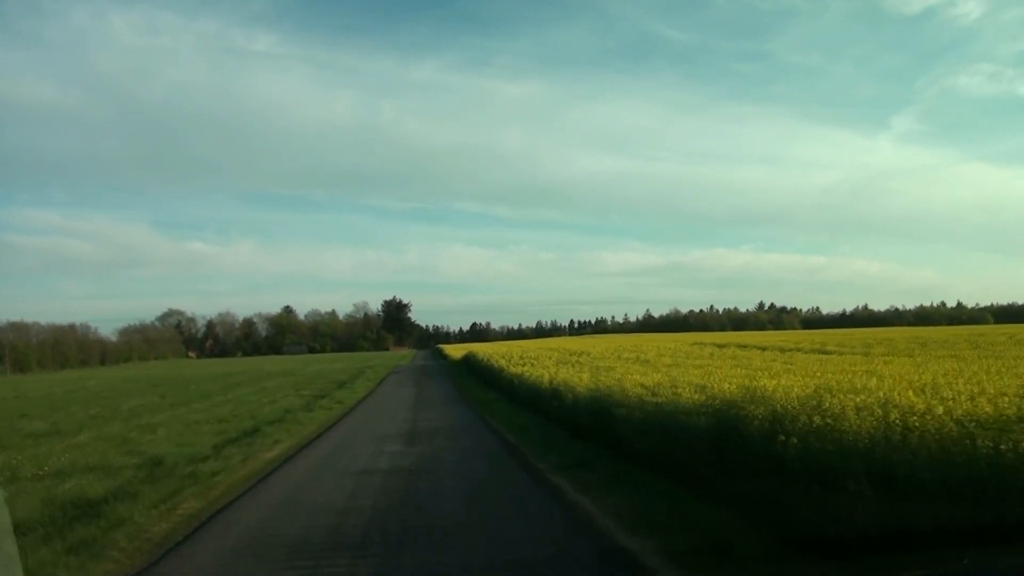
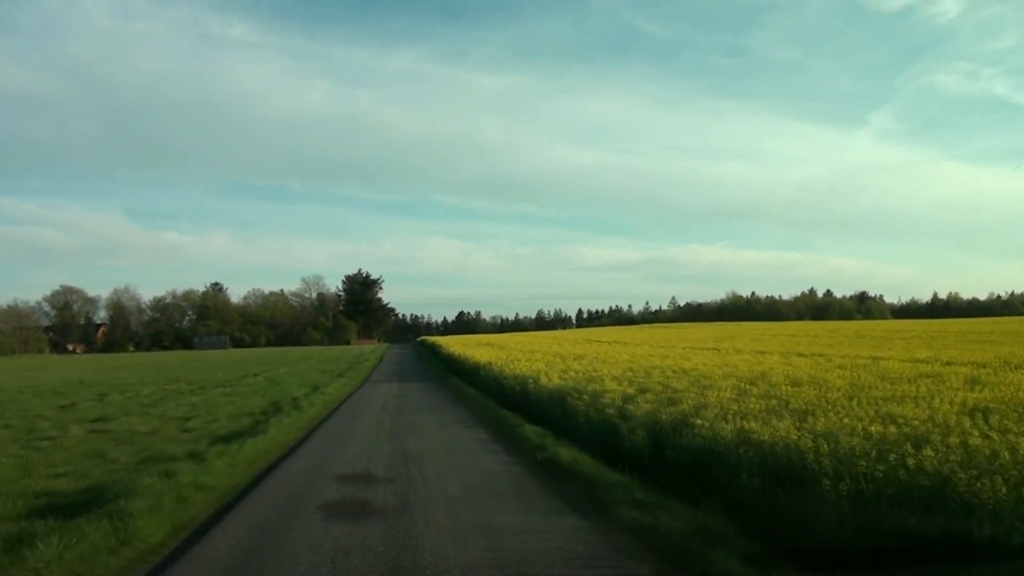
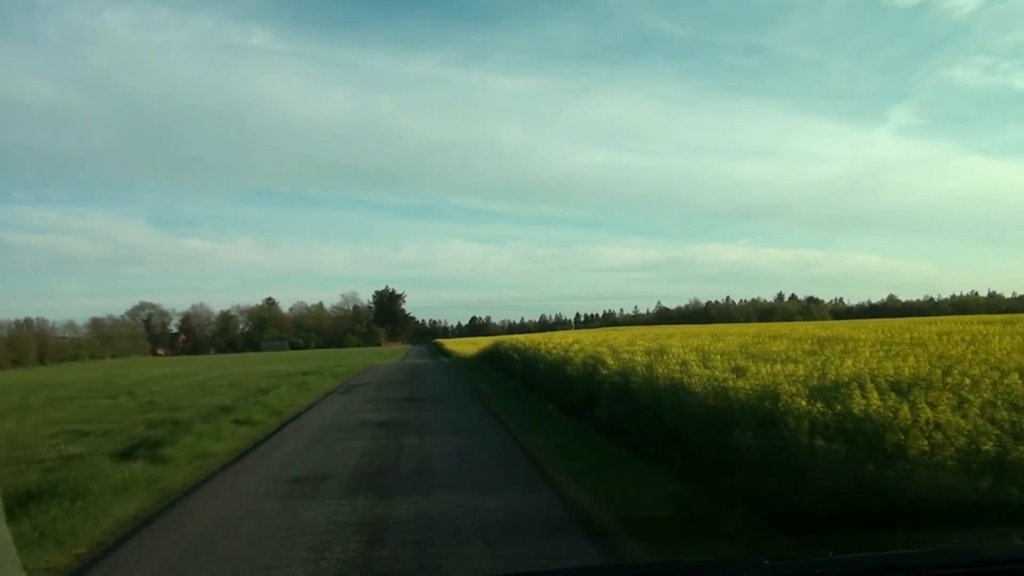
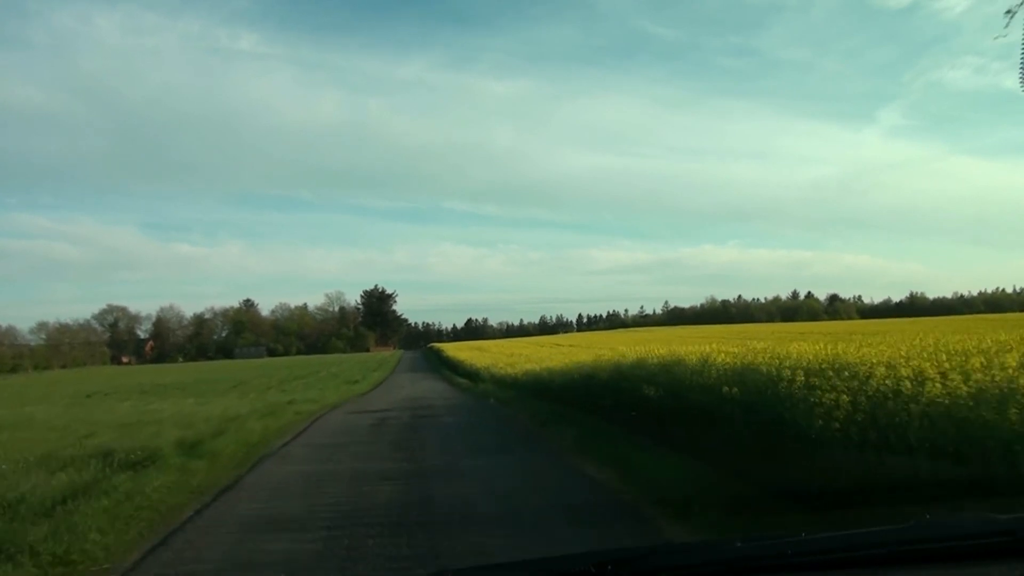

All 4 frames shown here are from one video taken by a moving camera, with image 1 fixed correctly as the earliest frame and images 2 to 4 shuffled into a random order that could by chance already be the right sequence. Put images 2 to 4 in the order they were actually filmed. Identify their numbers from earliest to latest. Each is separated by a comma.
3, 4, 2
